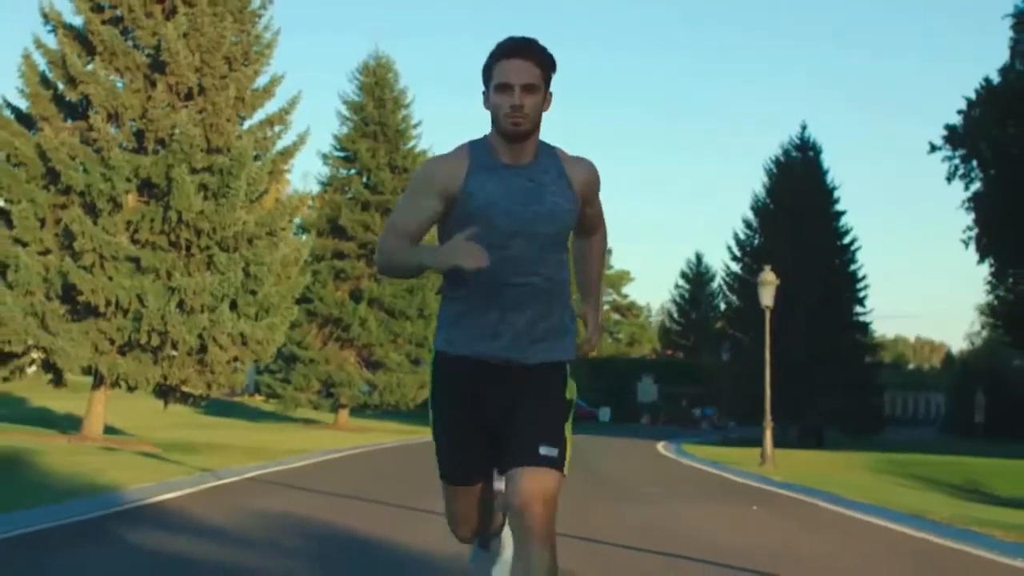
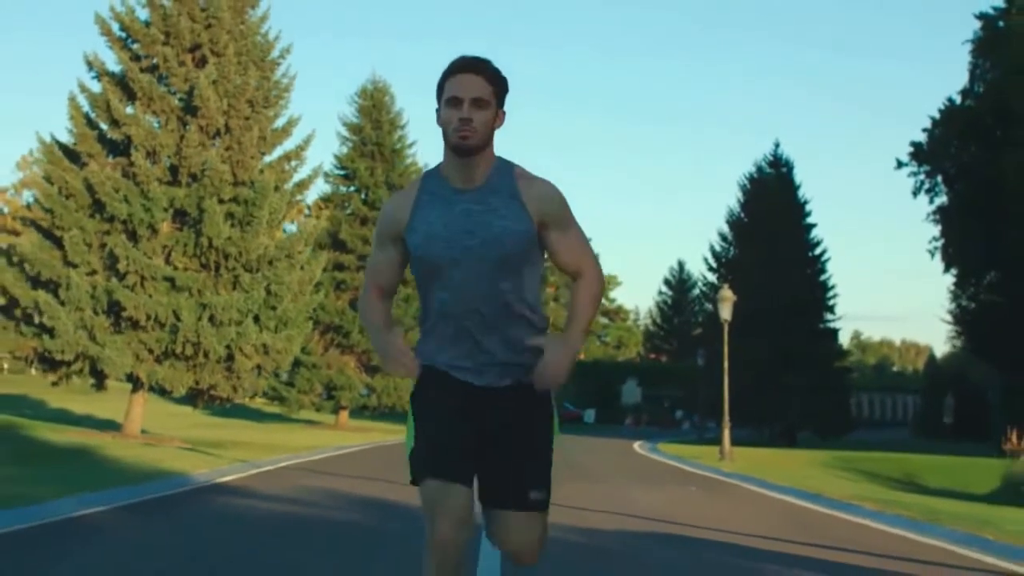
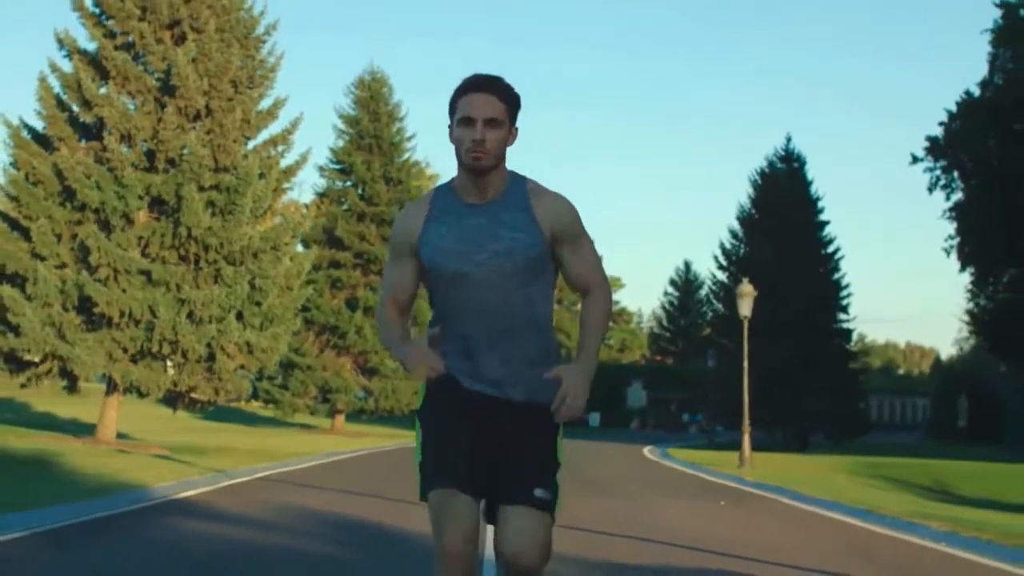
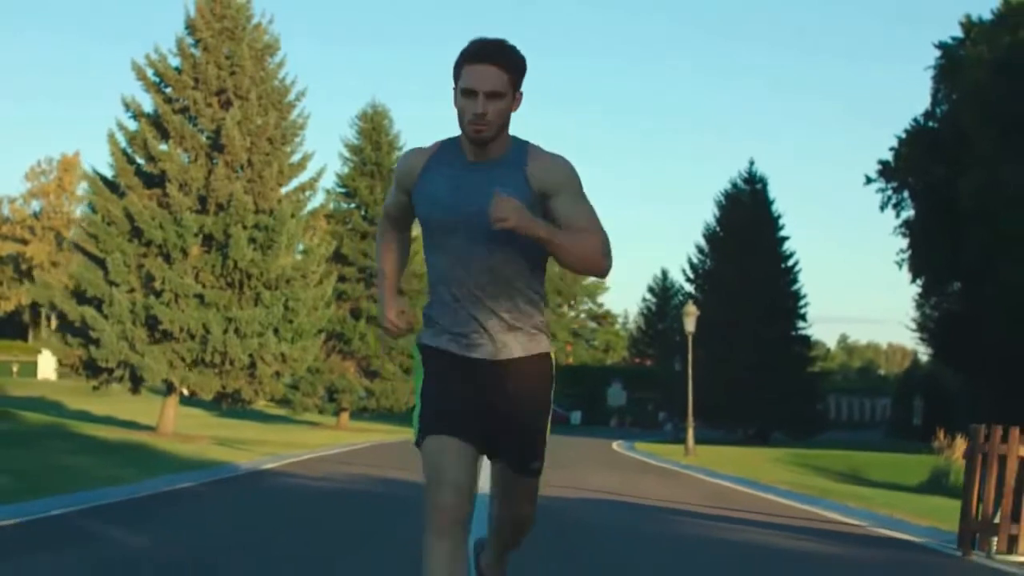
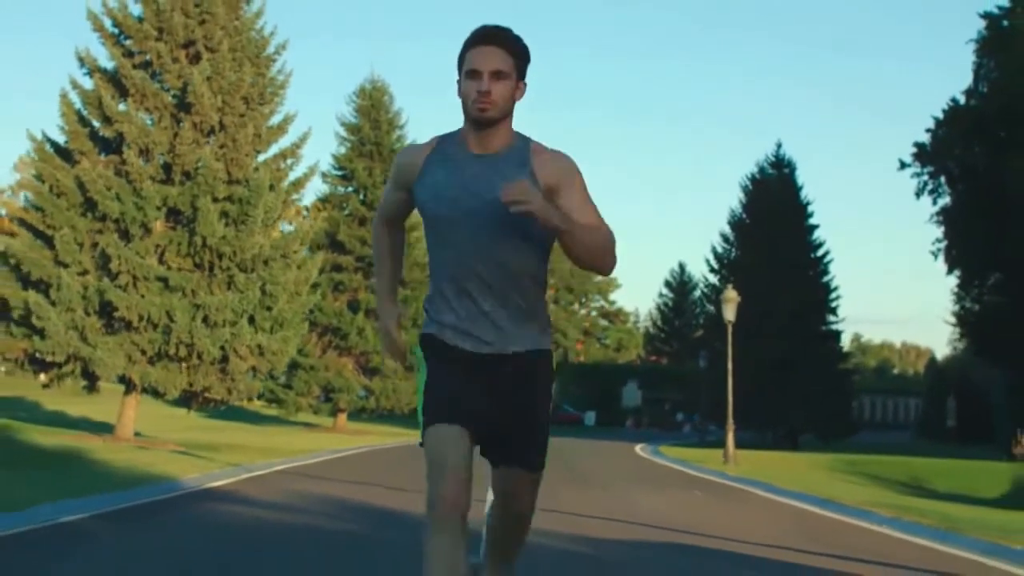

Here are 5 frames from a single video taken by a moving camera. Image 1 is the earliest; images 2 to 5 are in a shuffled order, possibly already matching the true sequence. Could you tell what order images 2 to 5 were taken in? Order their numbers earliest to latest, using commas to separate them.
3, 5, 2, 4
